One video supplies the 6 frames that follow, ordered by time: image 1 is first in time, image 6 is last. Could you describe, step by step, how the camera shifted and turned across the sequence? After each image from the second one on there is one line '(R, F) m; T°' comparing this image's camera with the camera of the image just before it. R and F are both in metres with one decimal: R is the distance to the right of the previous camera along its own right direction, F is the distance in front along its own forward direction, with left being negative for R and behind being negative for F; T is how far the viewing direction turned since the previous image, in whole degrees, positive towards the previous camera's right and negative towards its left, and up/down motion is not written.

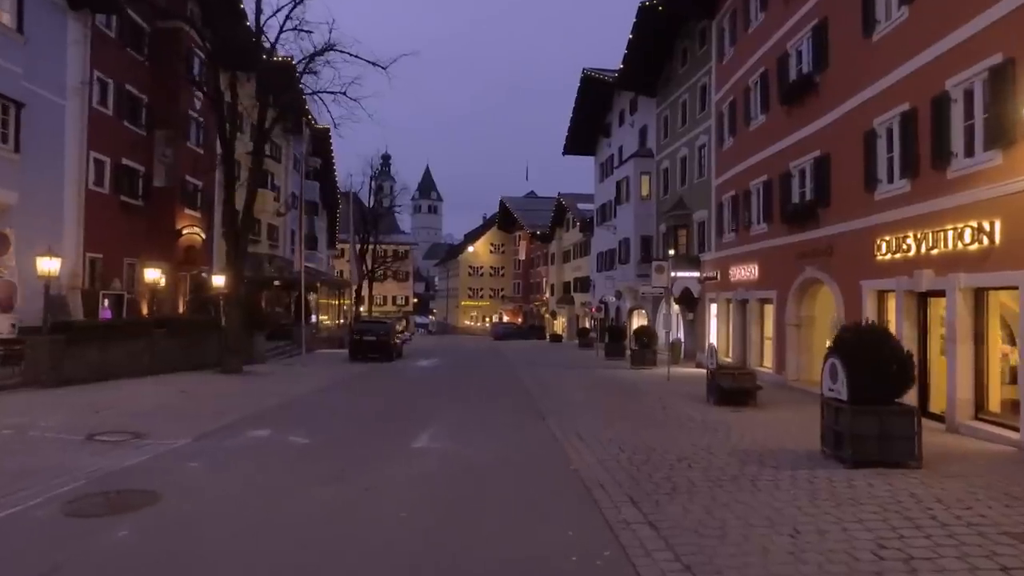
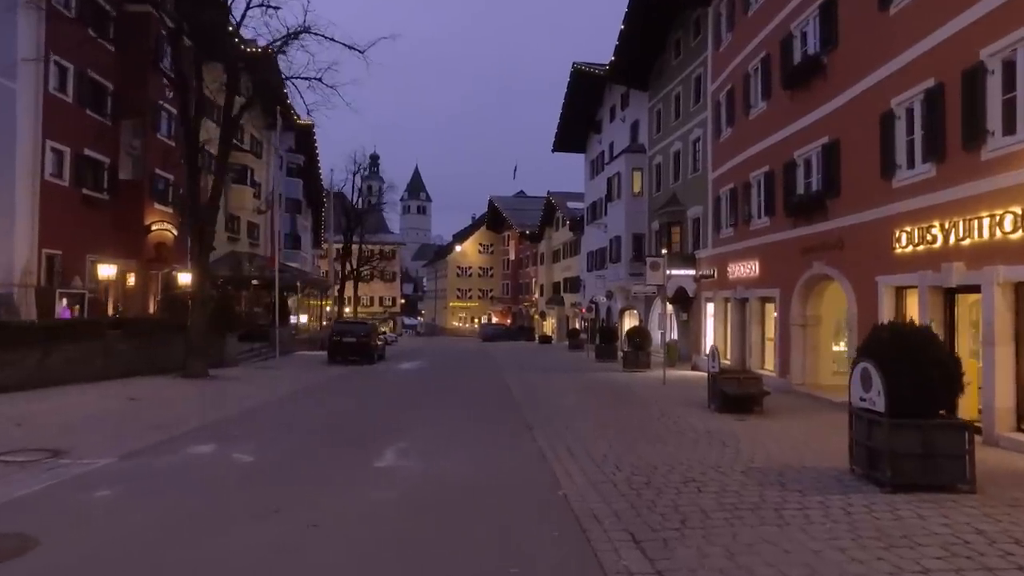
(+0.2, +1.7) m; +1°
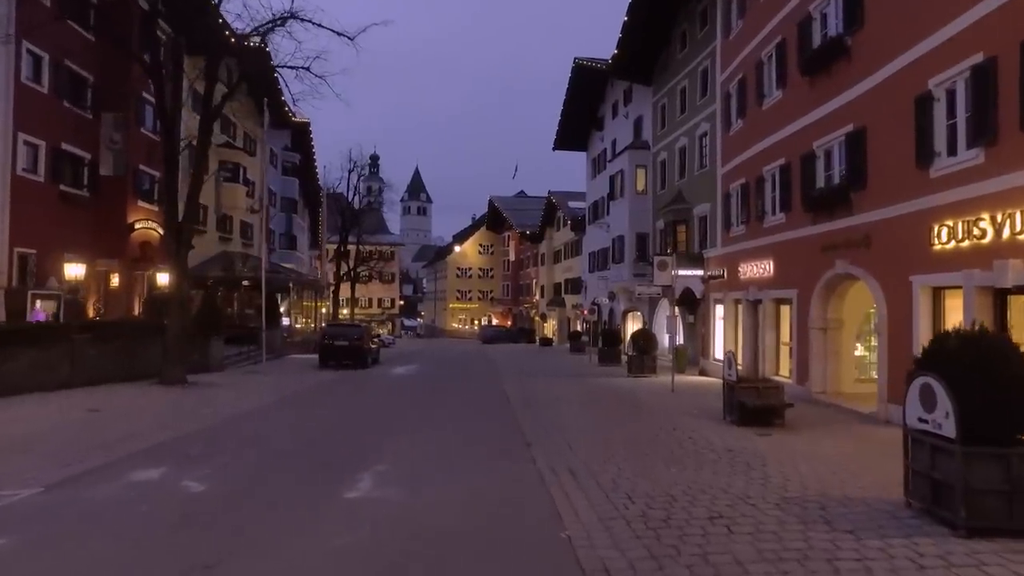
(+0.1, +1.5) m; 0°
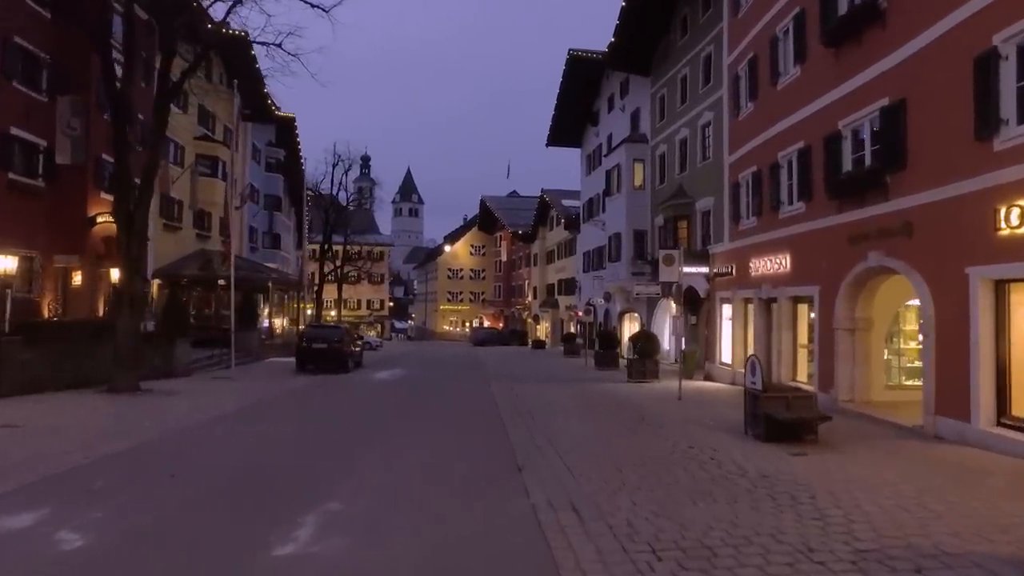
(+0.1, +2.3) m; +1°
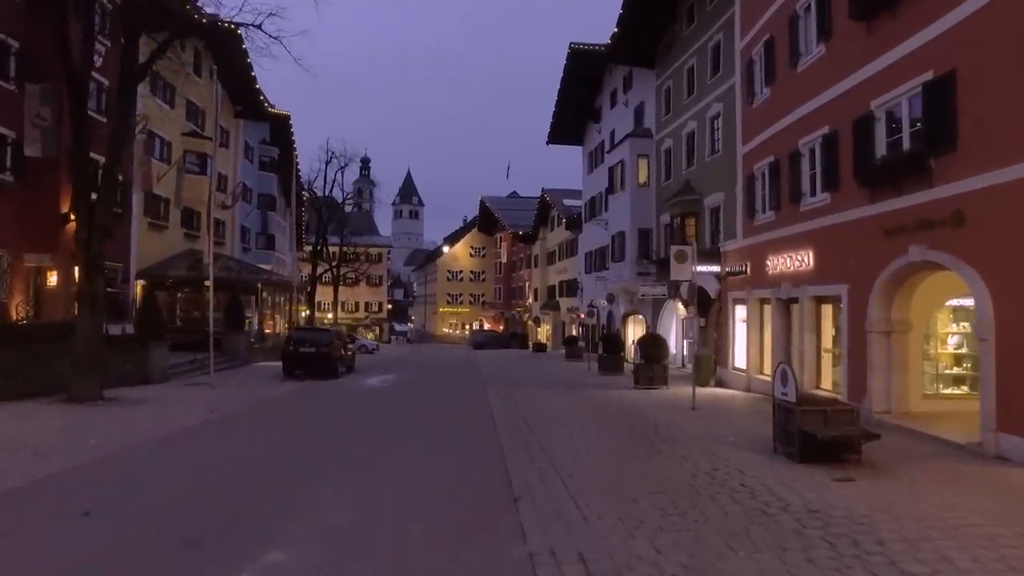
(+0.1, +1.8) m; 0°
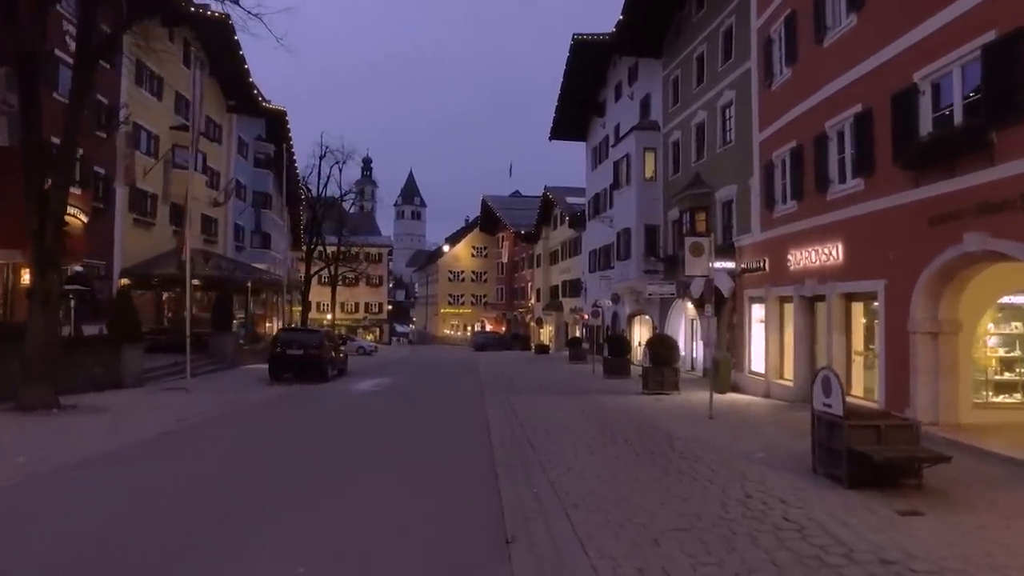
(+0.1, +1.8) m; 0°
